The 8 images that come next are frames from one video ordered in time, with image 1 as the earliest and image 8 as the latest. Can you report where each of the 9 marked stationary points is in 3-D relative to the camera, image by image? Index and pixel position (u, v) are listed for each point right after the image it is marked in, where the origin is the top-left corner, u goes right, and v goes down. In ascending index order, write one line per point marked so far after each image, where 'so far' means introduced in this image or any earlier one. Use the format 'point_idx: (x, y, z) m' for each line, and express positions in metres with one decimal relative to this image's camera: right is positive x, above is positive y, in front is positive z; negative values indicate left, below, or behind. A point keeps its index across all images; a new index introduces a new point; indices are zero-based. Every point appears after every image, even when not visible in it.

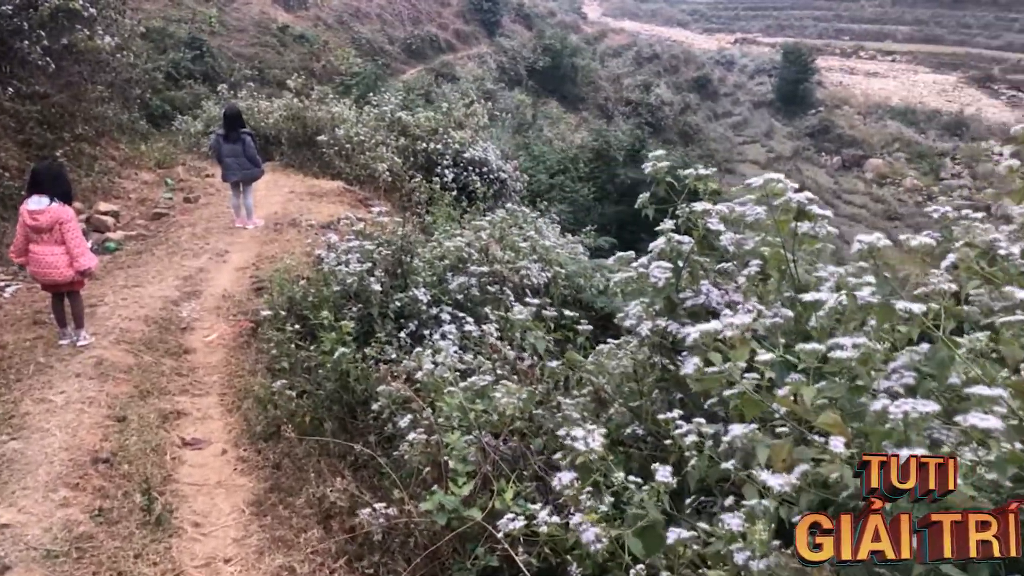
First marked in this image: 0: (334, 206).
0: (-1.6, +0.7, +6.2) m
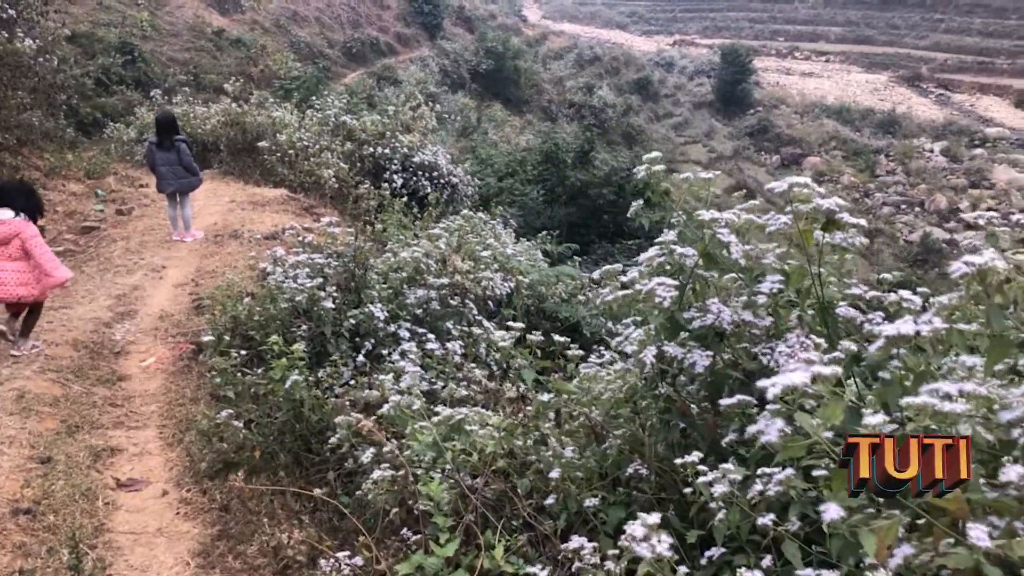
0: (-1.9, +0.6, +5.9) m
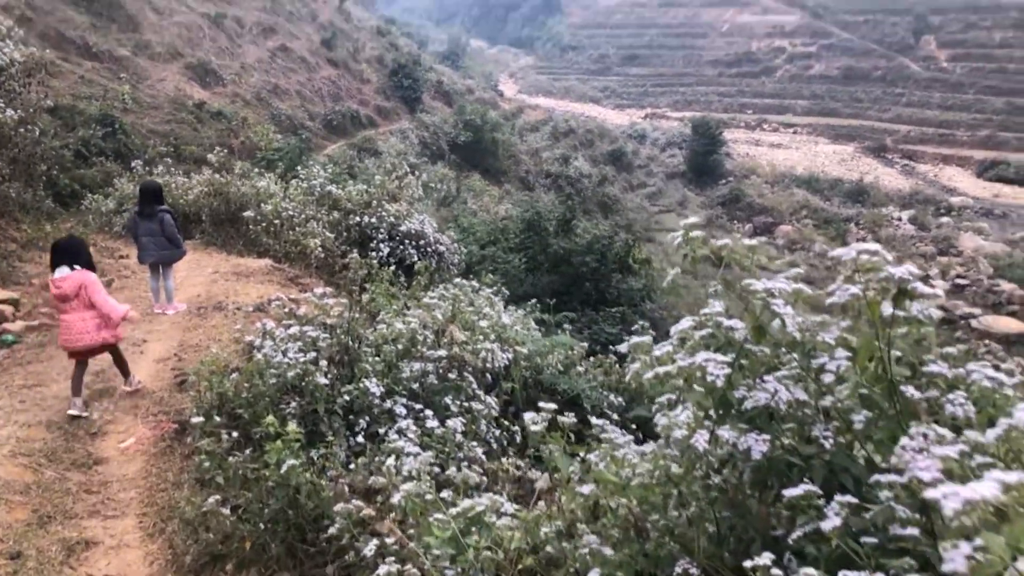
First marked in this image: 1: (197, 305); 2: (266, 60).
0: (-2.0, 0.0, +5.8) m
1: (-2.3, -0.1, +5.2) m
2: (-6.9, +6.1, +19.5) m
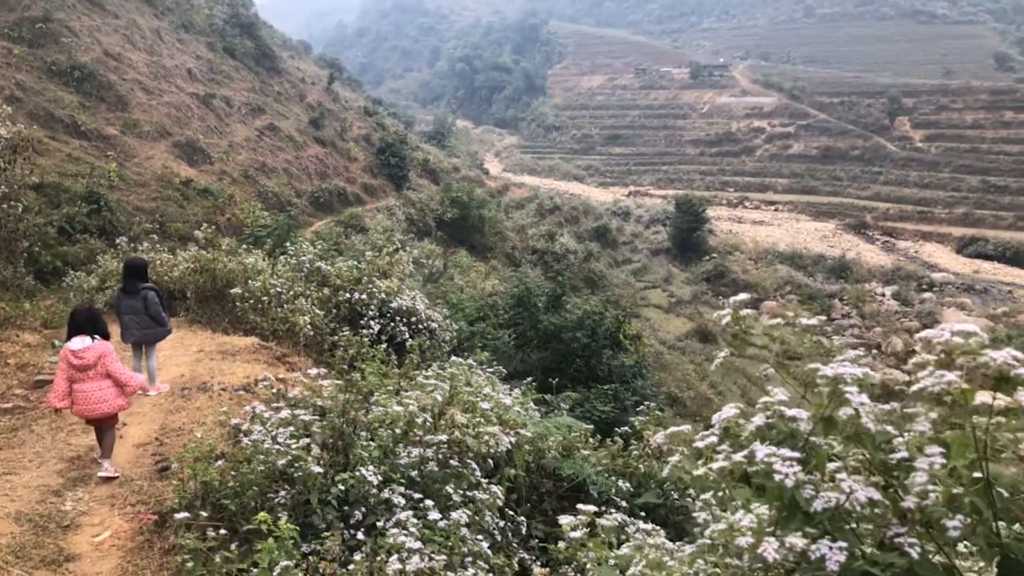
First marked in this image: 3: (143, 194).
0: (-2.1, -0.6, +5.6) m
1: (-2.3, -0.7, +5.1) m
2: (-7.2, +4.0, +19.8) m
3: (-6.7, +1.7, +13.1) m
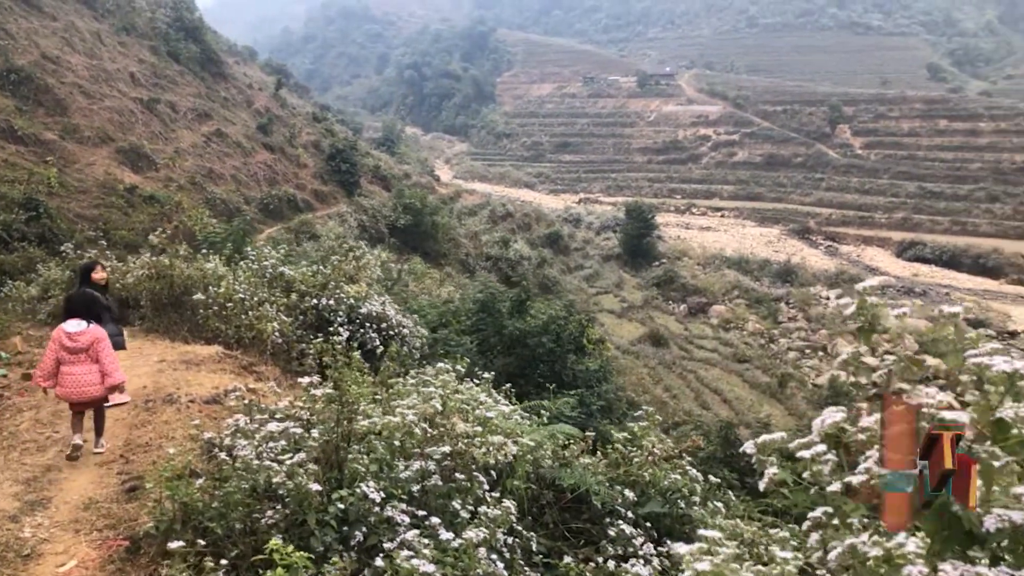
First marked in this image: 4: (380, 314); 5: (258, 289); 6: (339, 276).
0: (-2.2, -0.7, +5.3) m
1: (-2.4, -0.7, +4.7) m
2: (-8.4, +3.8, +19.1) m
3: (-7.4, +1.5, +12.4) m
4: (-1.3, -0.3, +6.9) m
5: (-2.4, 0.0, +6.8) m
6: (-1.8, +0.1, +7.5) m
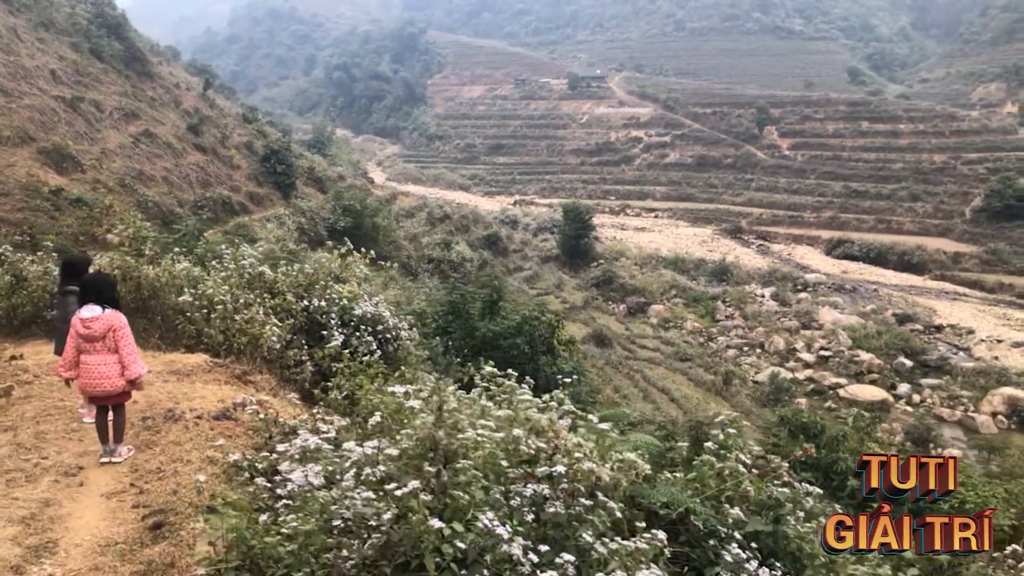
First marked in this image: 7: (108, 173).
0: (-2.0, -0.7, +4.7) m
1: (-2.1, -0.7, +4.1) m
2: (-9.5, +3.6, +17.9) m
3: (-7.8, +1.4, +11.3) m
4: (-1.2, -0.3, +6.4) m
5: (-2.3, 0.0, +6.2) m
6: (-1.8, +0.1, +6.9) m
7: (-8.7, +2.6, +15.8) m
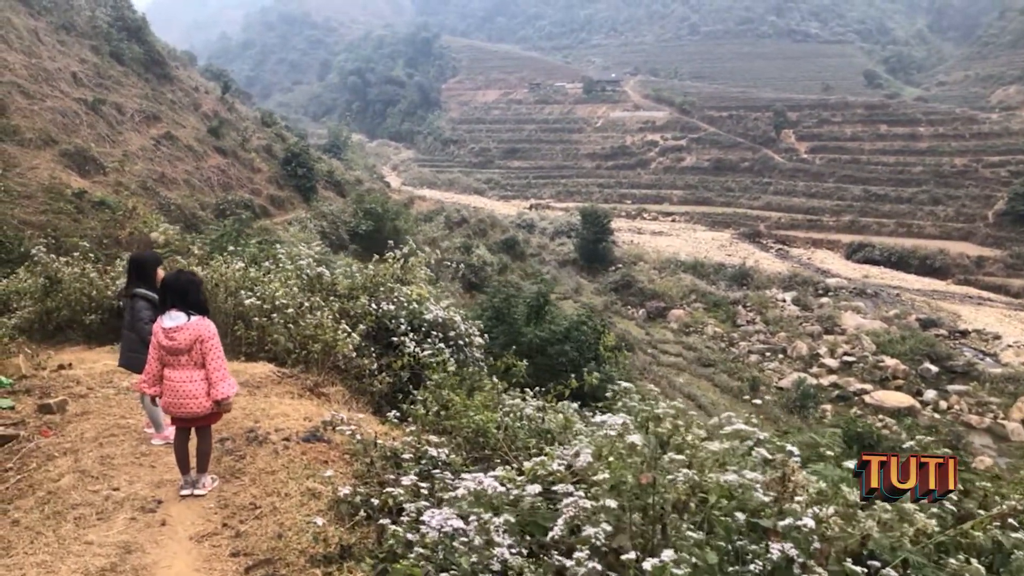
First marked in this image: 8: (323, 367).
0: (-1.3, -0.7, +4.2) m
1: (-1.5, -0.7, +3.6) m
2: (-8.6, +3.5, +17.5) m
3: (-7.1, +1.4, +10.9) m
4: (-0.5, -0.3, +5.9) m
5: (-1.6, 0.0, +5.6) m
6: (-1.1, +0.1, +6.4) m
7: (-7.9, +2.6, +15.4) m
8: (-1.4, -0.6, +5.1) m
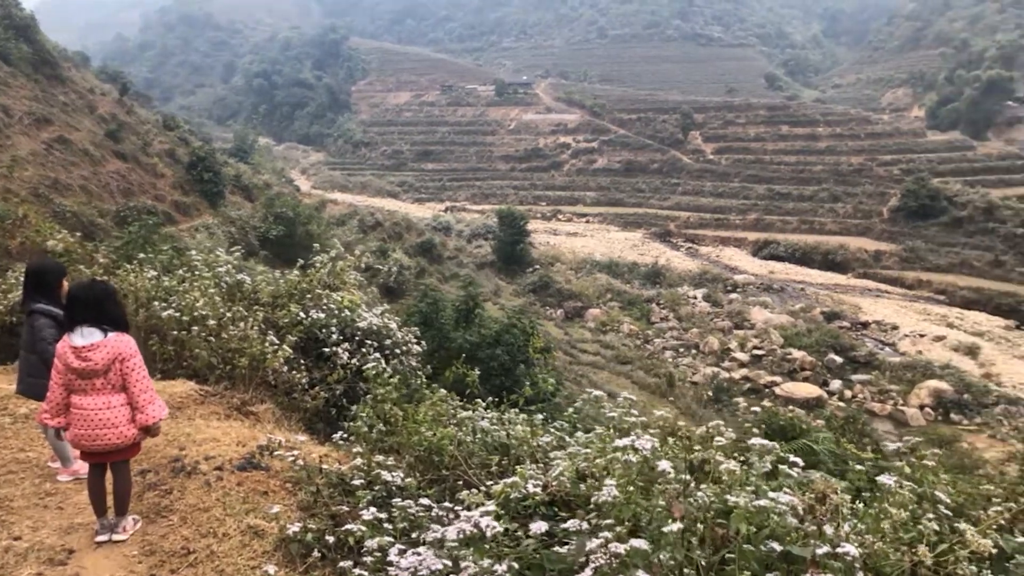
0: (-1.6, -0.7, +3.8) m
1: (-1.7, -0.8, +3.1) m
2: (-10.5, +3.2, +16.1) m
3: (-8.1, +1.1, +9.8) m
4: (-1.0, -0.3, +5.5) m
5: (-2.1, -0.1, +5.2) m
6: (-1.6, 0.0, +6.0) m
7: (-9.5, +2.3, +14.1) m
8: (-1.7, -0.6, +4.6) m
